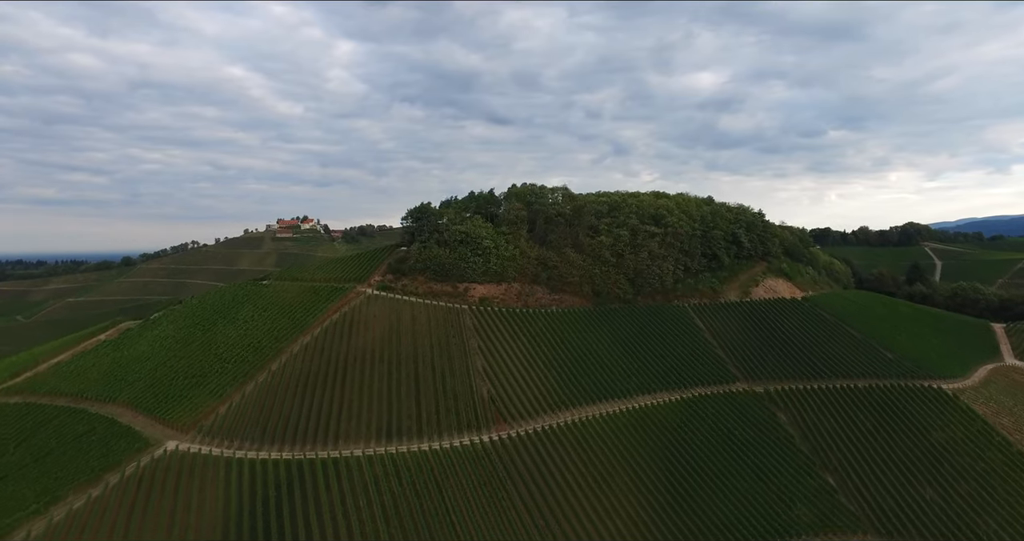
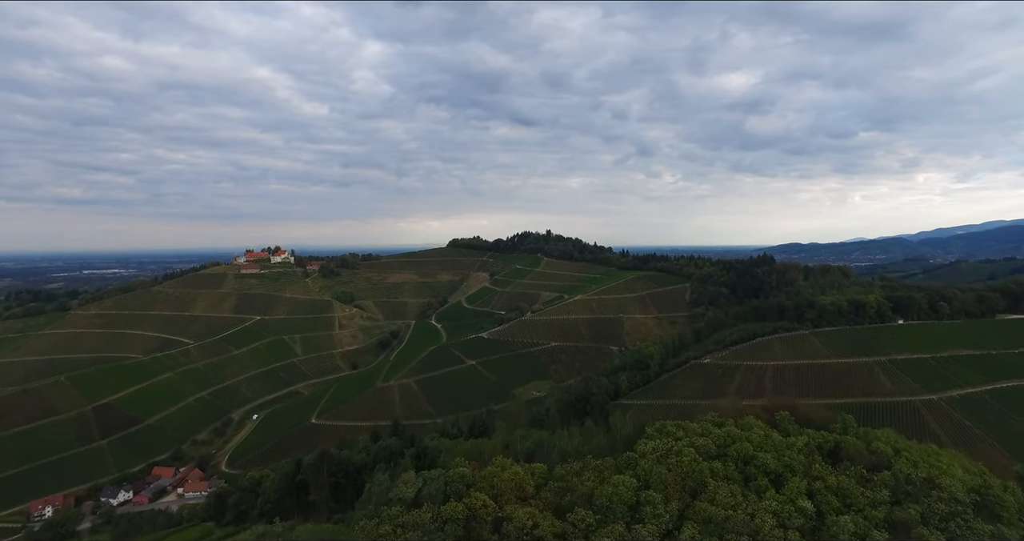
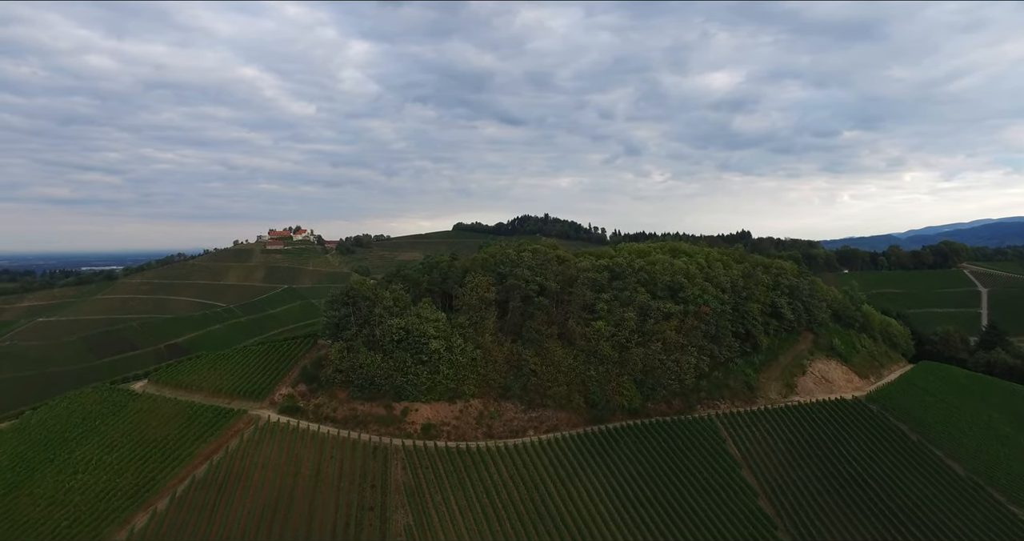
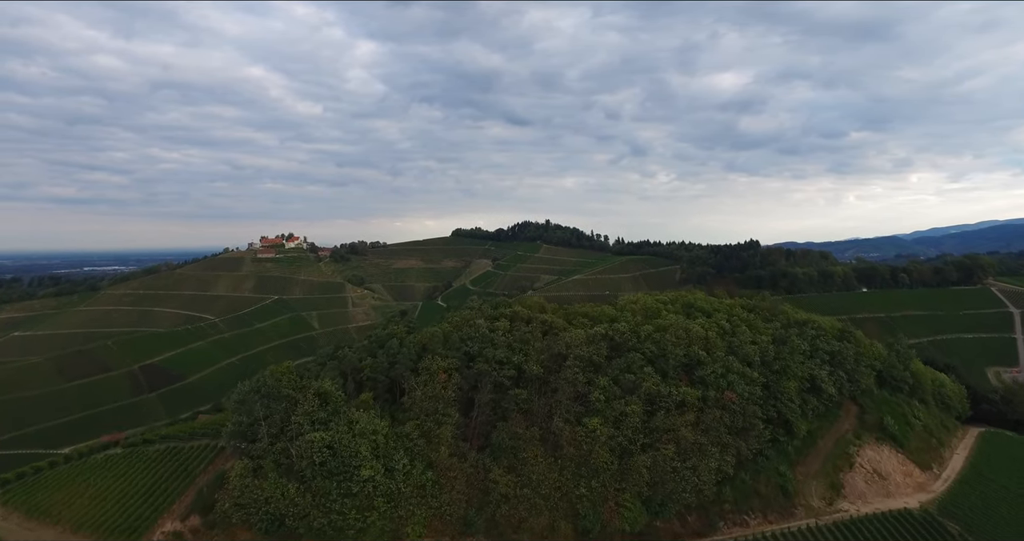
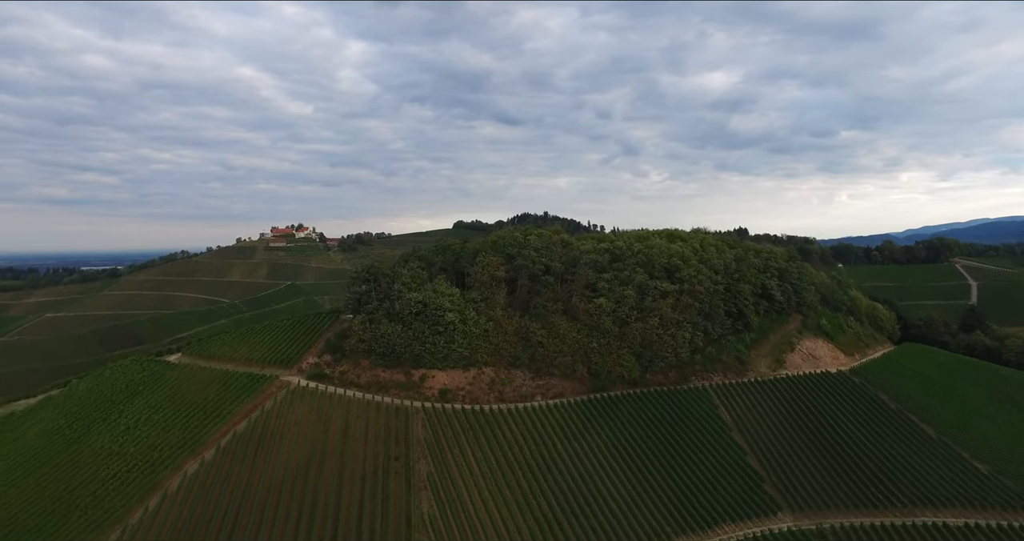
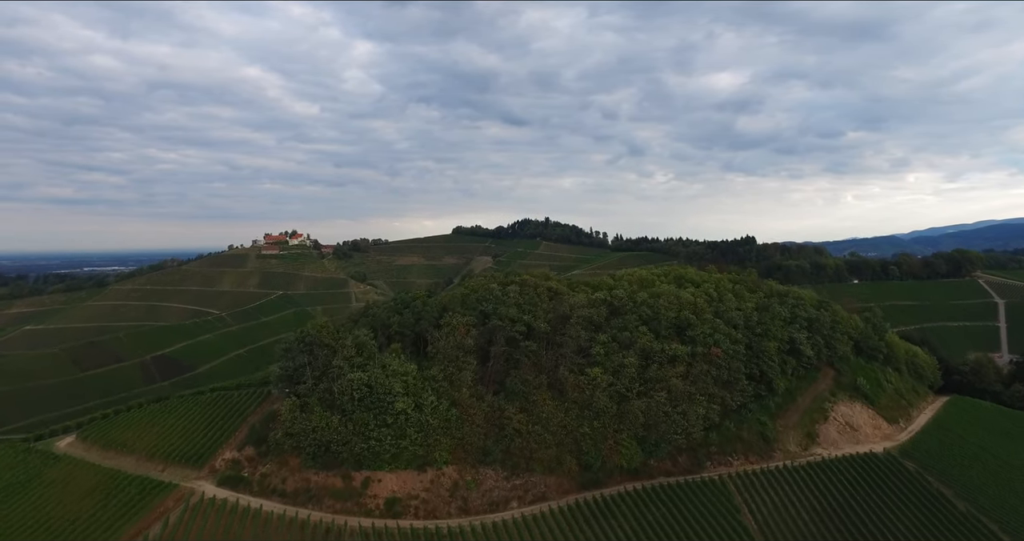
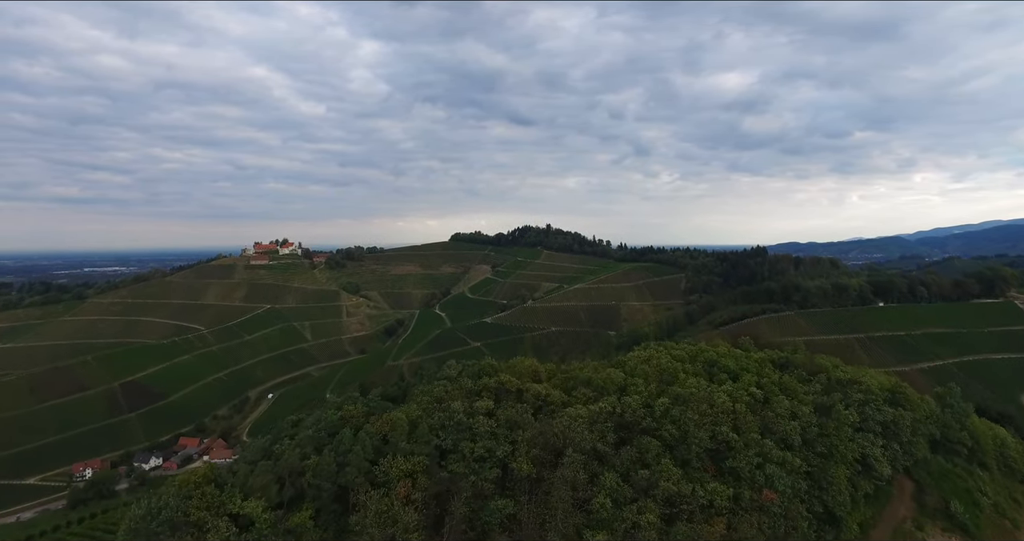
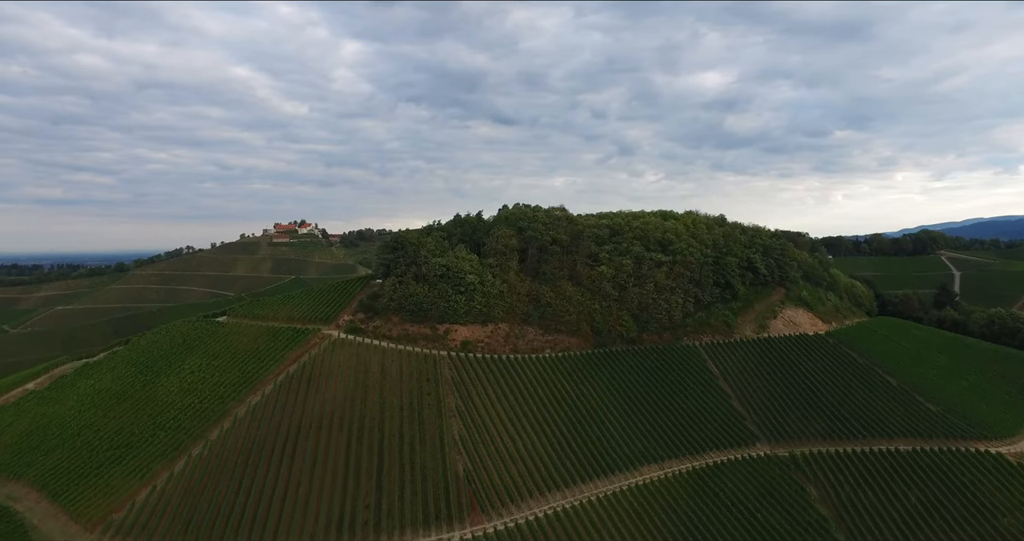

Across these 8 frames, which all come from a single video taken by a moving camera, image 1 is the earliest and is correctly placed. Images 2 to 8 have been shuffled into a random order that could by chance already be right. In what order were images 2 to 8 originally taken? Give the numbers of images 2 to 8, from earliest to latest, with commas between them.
8, 5, 3, 6, 4, 7, 2
